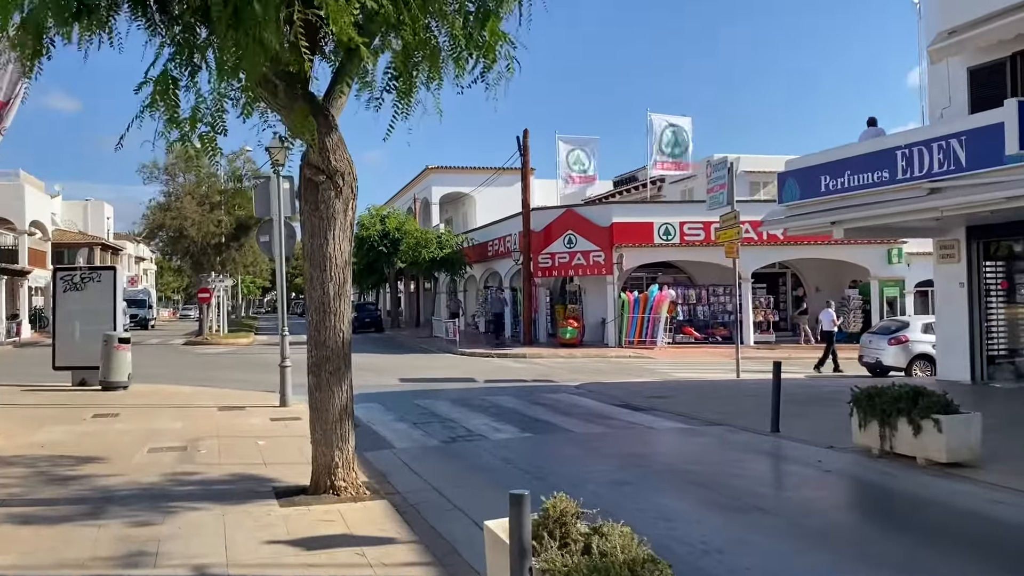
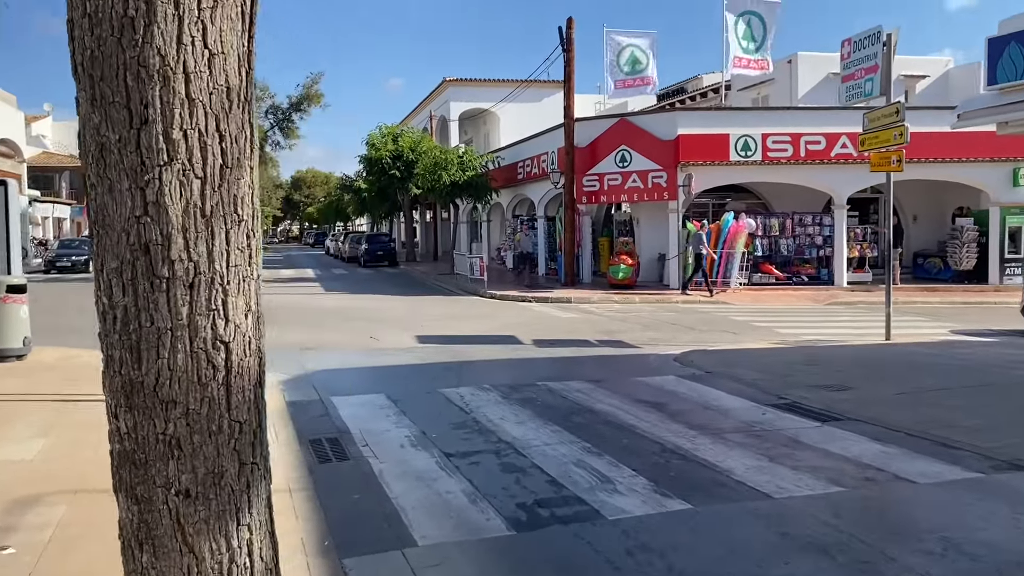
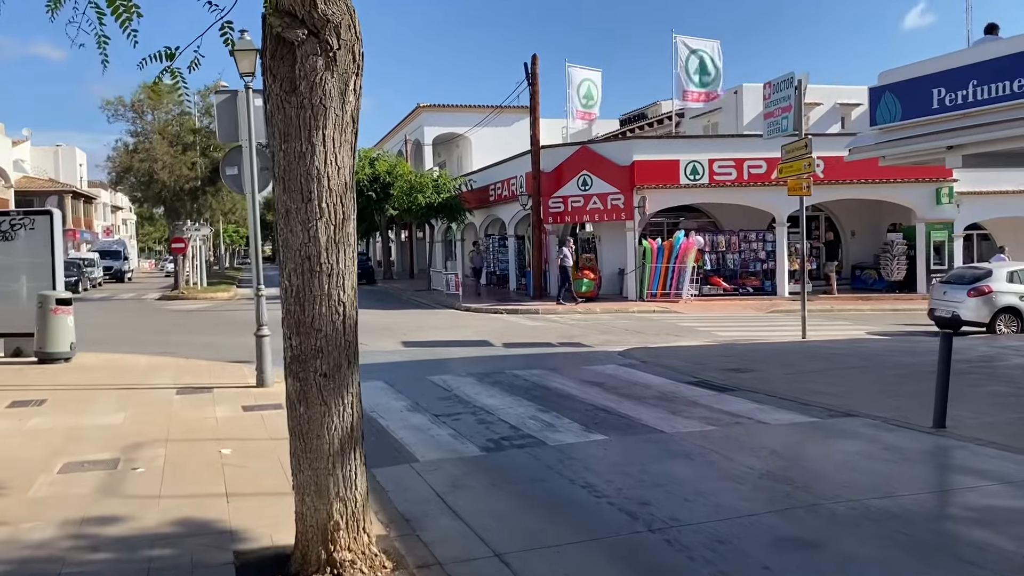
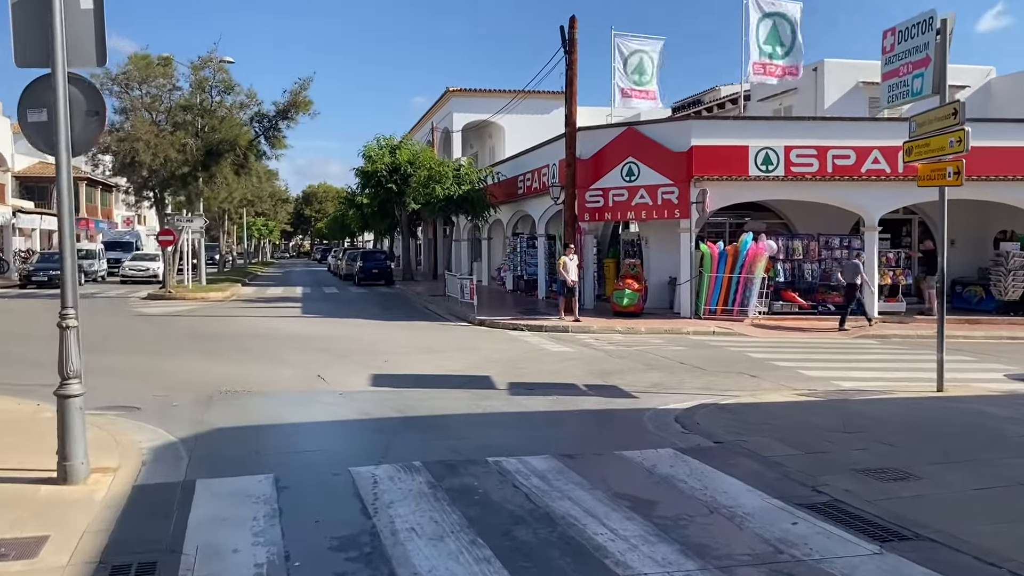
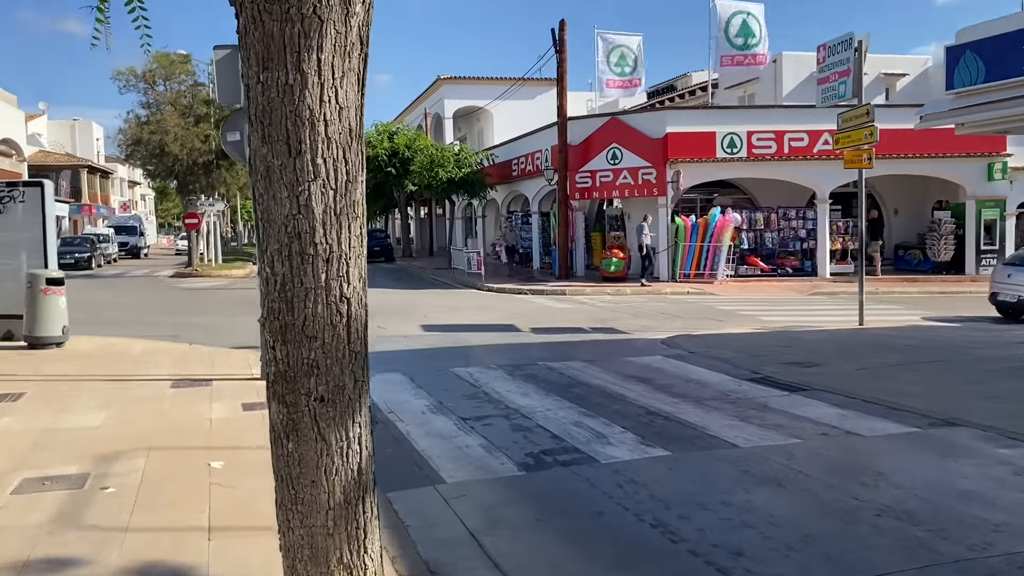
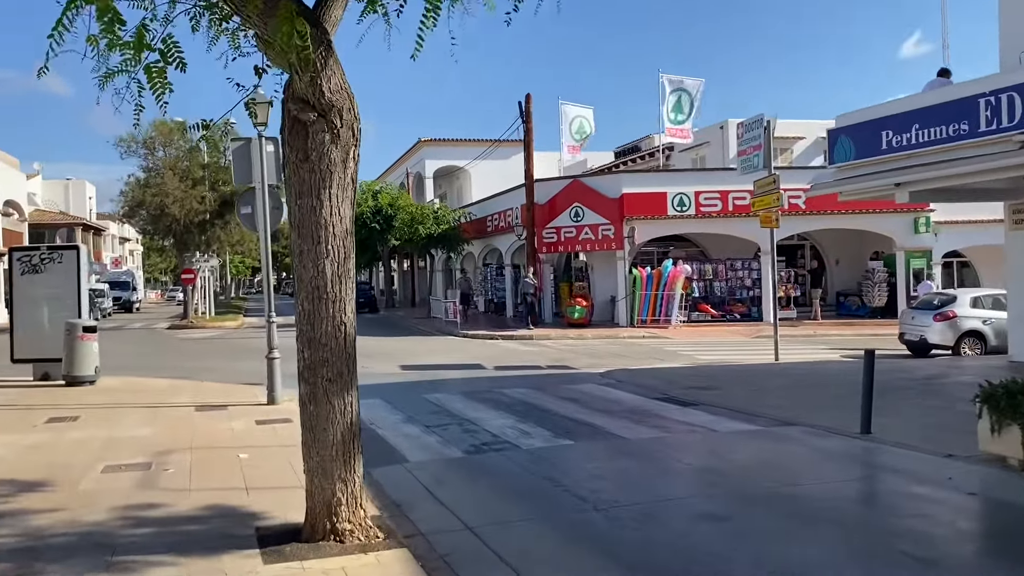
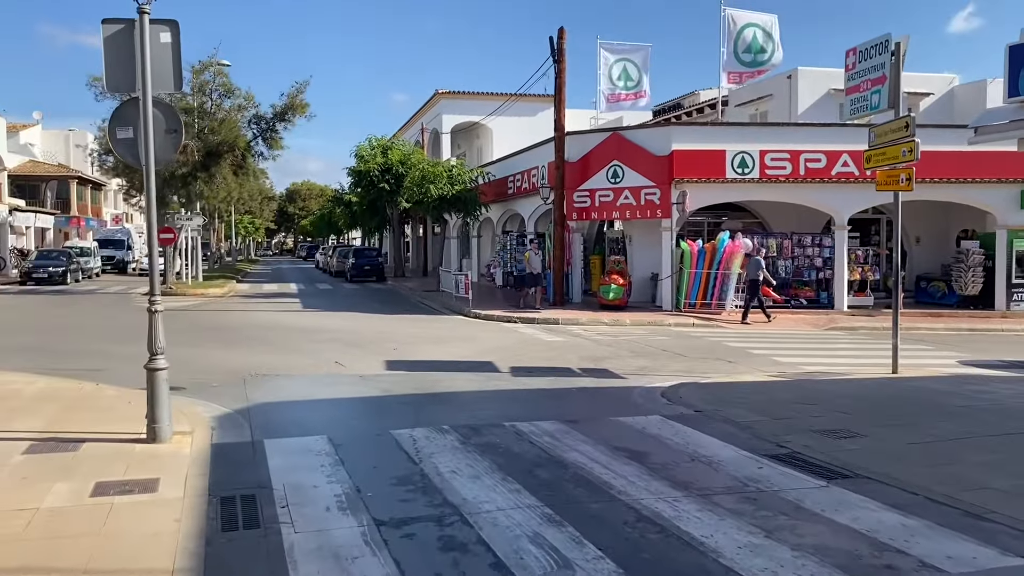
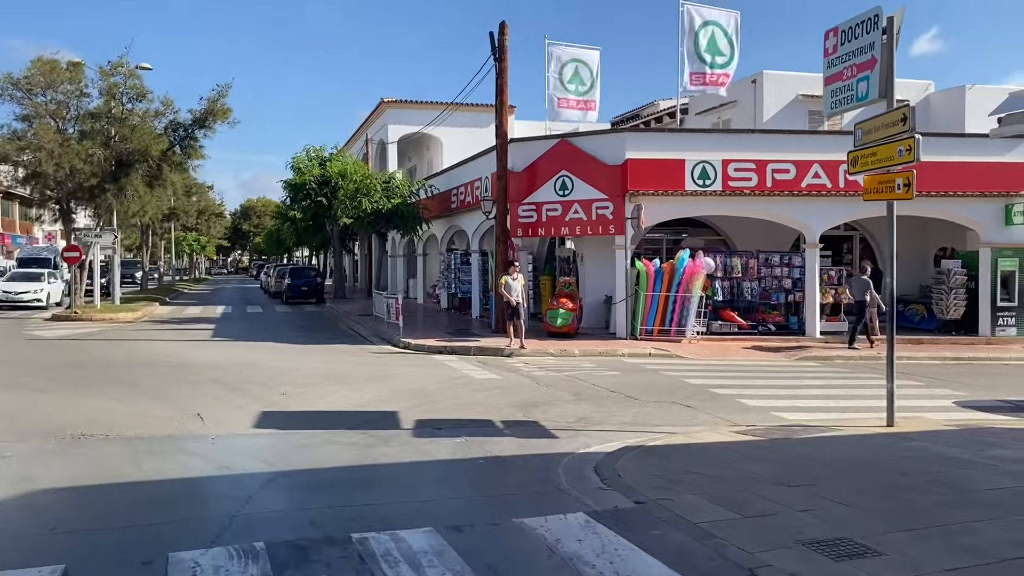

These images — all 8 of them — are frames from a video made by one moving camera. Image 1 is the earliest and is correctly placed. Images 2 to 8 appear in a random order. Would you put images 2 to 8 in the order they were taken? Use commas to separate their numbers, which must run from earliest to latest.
6, 3, 5, 2, 7, 4, 8
